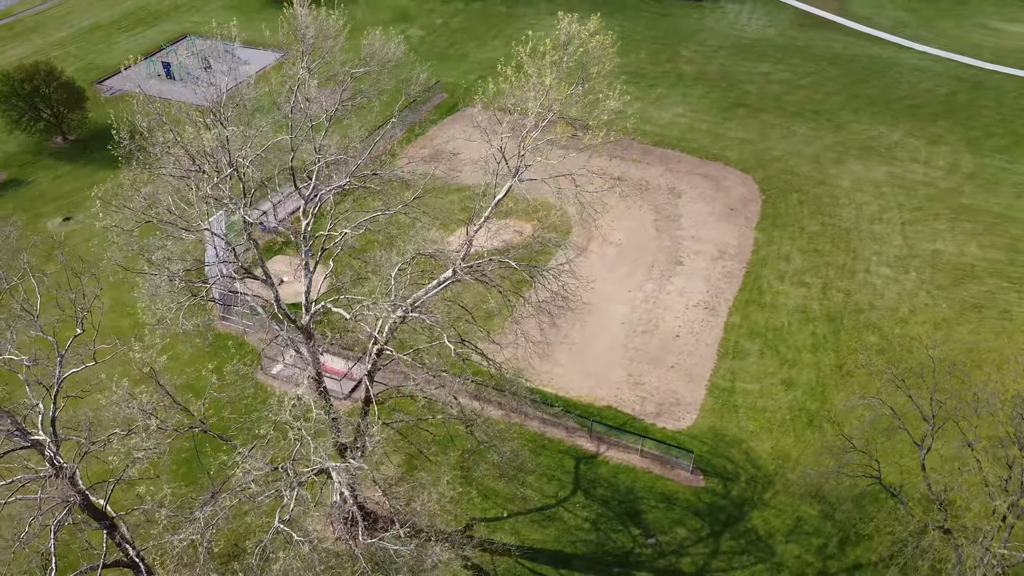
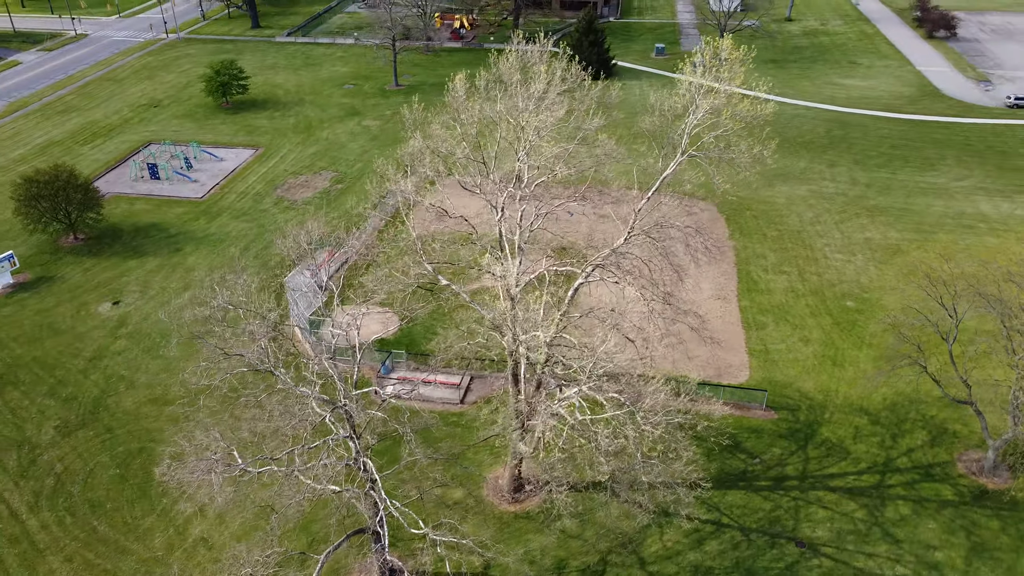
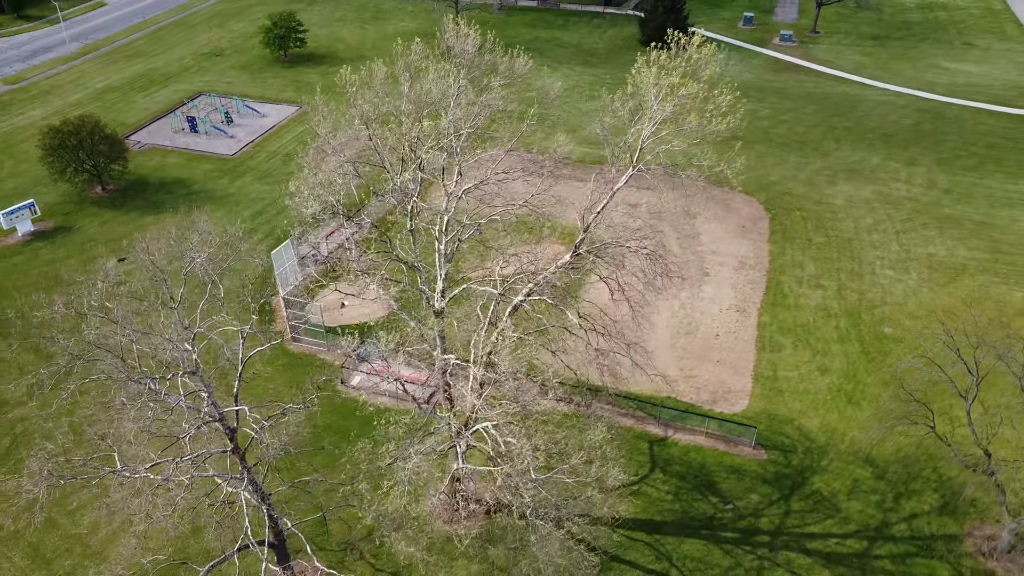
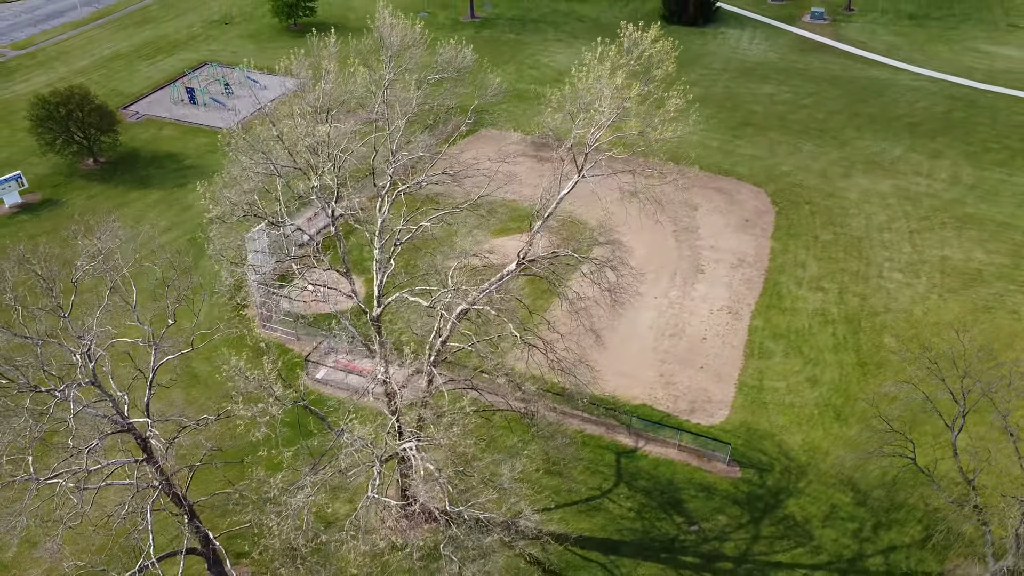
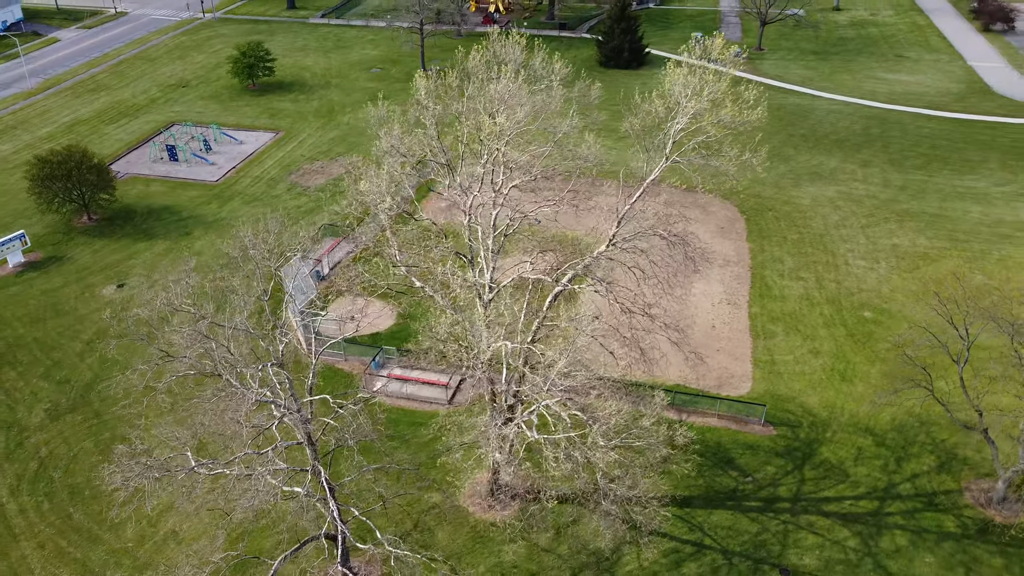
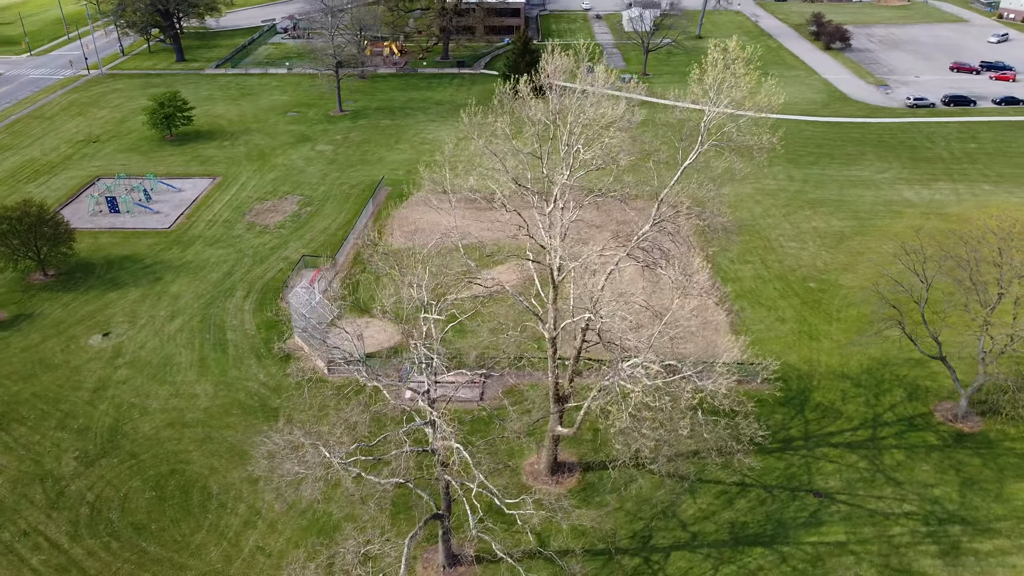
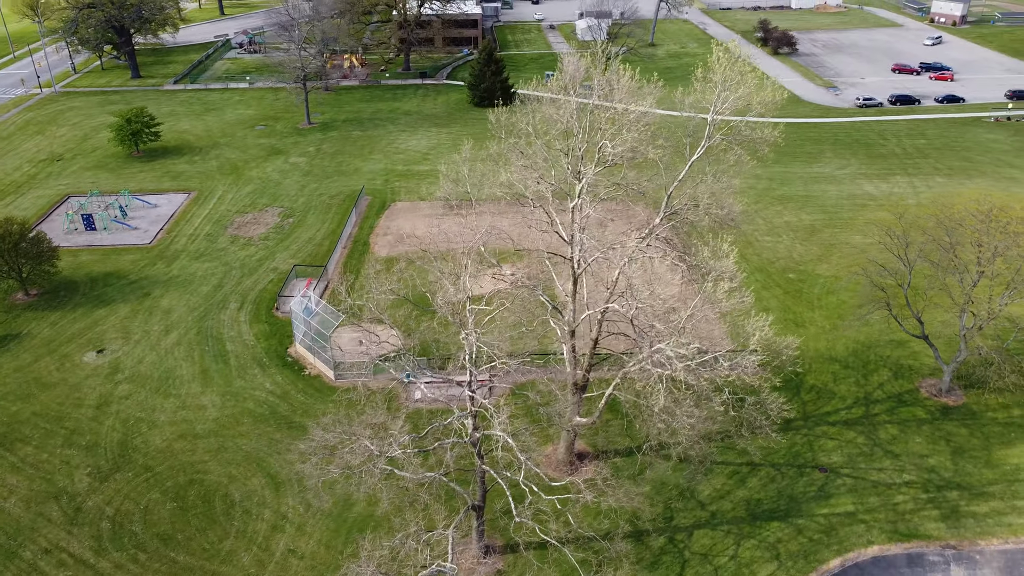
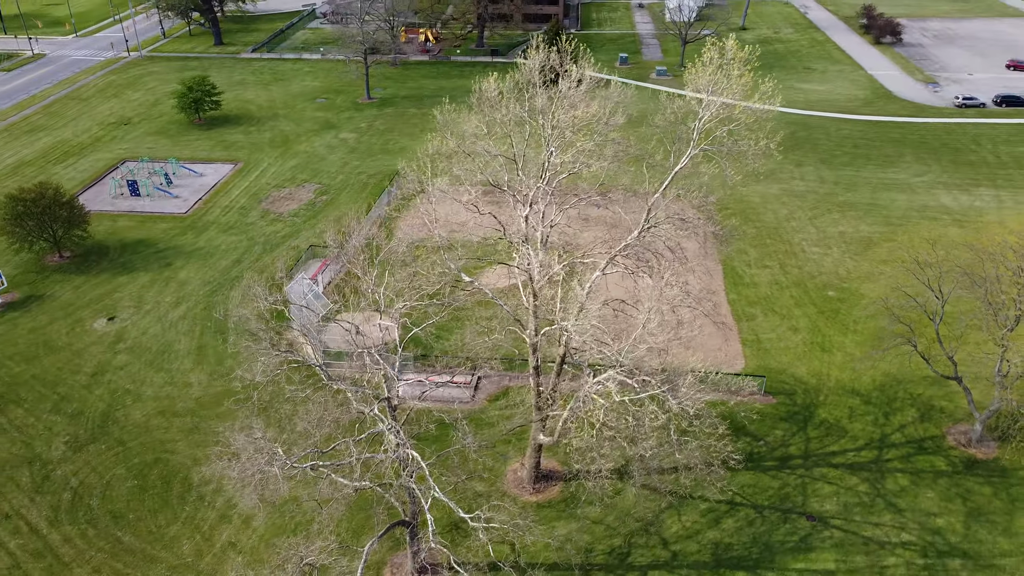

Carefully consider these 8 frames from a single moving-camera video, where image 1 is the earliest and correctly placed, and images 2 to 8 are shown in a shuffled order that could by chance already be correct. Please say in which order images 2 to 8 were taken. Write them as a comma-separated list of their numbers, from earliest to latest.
4, 3, 5, 2, 8, 6, 7
